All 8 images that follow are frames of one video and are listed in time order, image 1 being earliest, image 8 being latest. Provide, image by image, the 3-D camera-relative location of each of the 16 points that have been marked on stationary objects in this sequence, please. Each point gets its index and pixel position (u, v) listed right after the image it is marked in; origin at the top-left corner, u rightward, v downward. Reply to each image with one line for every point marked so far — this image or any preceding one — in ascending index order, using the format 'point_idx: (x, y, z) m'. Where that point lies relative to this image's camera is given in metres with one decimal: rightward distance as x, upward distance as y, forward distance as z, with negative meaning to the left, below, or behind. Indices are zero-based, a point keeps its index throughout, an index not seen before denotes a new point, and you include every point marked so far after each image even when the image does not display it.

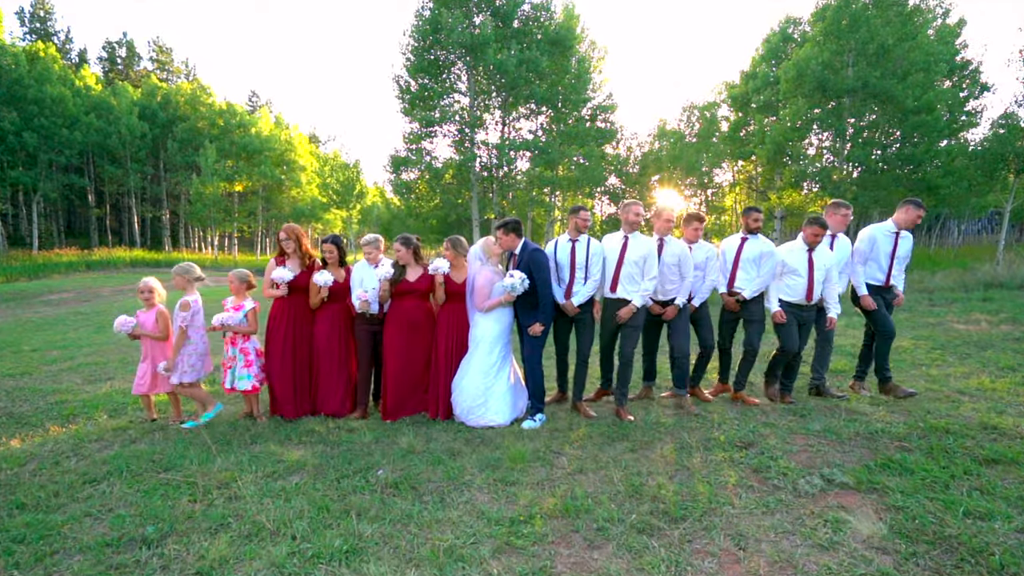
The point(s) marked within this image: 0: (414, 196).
0: (-3.9, +3.6, +19.4) m
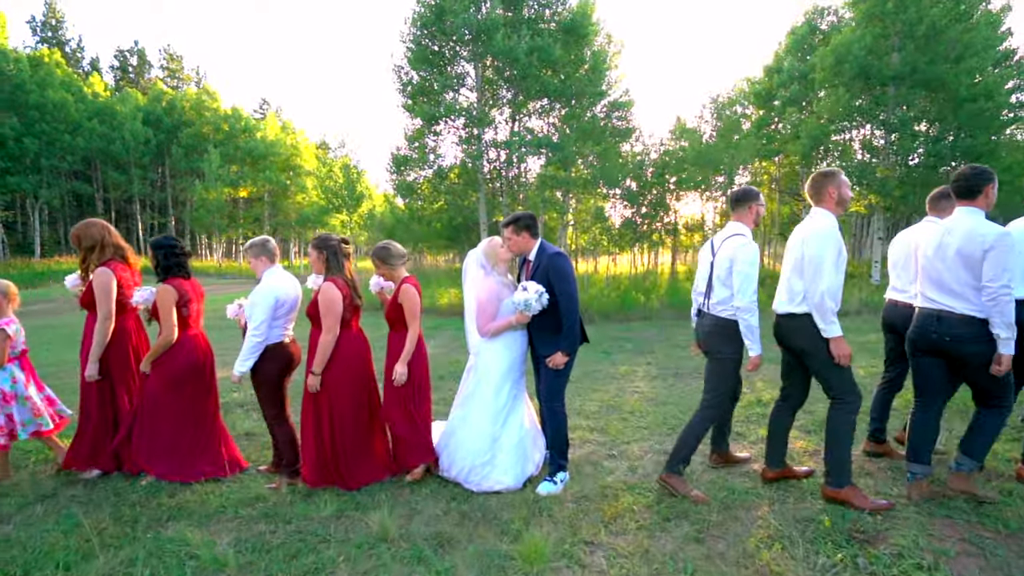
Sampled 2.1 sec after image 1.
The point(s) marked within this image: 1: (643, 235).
0: (-3.5, +3.3, +18.0) m
1: (+5.2, +2.1, +19.8) m
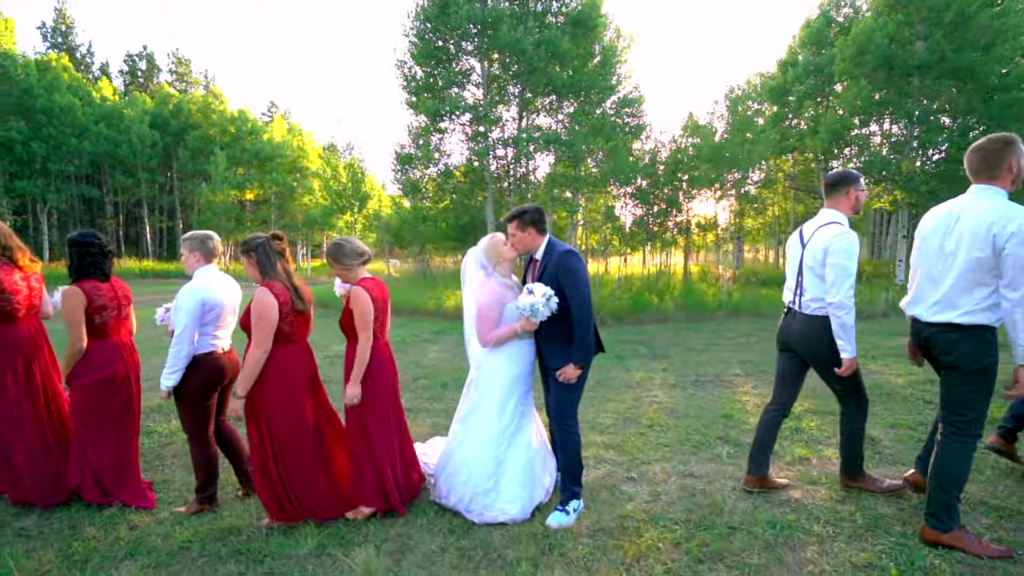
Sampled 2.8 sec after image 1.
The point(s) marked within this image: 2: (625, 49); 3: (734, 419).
0: (-3.2, +3.2, +17.6) m
1: (+5.5, +2.1, +19.1) m
2: (+4.4, +9.3, +19.3) m
3: (+2.7, -1.6, +5.9) m
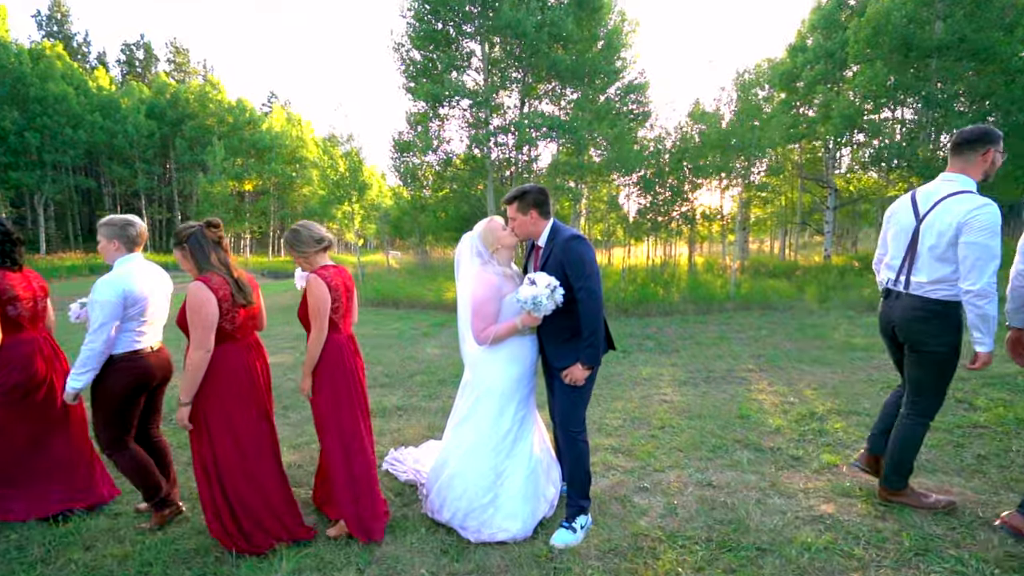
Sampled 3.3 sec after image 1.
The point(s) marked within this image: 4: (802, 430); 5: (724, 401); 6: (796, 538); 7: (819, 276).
0: (-3.1, +3.5, +17.1) m
1: (+5.5, +2.4, +18.7) m
2: (+4.4, +9.6, +18.7) m
3: (+2.7, -1.5, +5.5) m
4: (+3.0, -1.5, +5.2) m
5: (+2.7, -1.5, +6.4) m
6: (+1.8, -1.6, +3.2) m
7: (+10.1, +0.4, +16.4) m
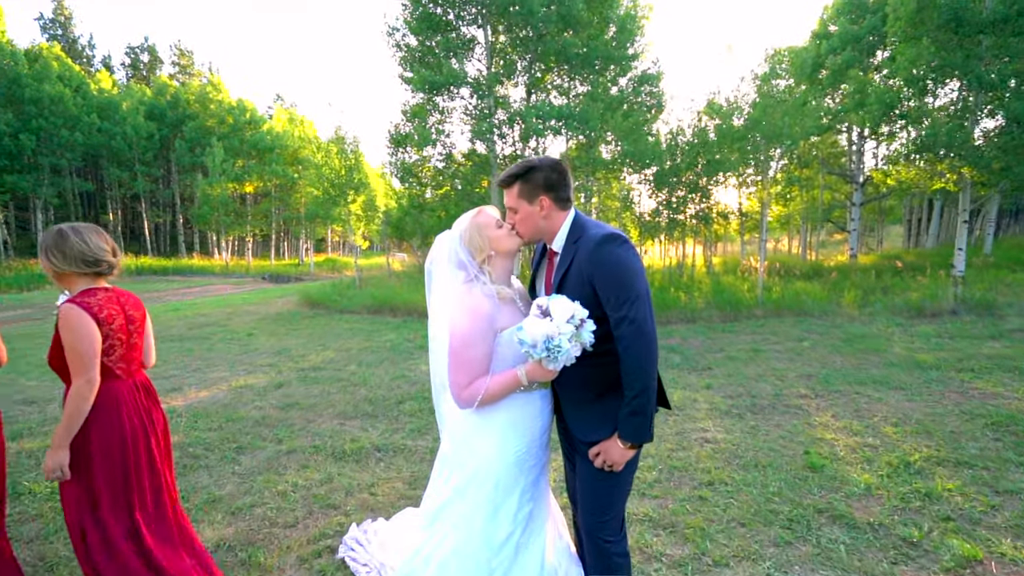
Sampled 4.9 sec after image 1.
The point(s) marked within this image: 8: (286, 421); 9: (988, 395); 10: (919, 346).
0: (-2.9, +3.3, +15.9) m
1: (+5.8, +2.3, +17.3) m
2: (+4.6, +9.5, +17.4) m
3: (+2.7, -1.6, +4.2) m
4: (+3.1, -1.6, +3.9) m
5: (+2.8, -1.6, +5.1) m
6: (+1.8, -1.7, +1.9) m
7: (+10.4, +0.3, +15.0) m
8: (-2.8, -1.7, +6.3) m
9: (+5.8, -1.3, +6.0) m
10: (+7.1, -1.0, +8.7) m
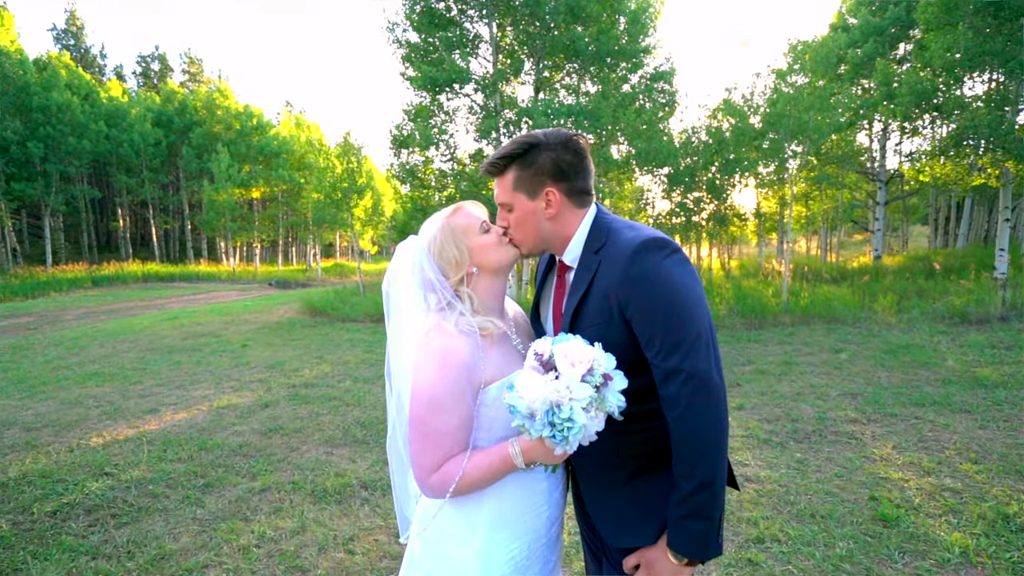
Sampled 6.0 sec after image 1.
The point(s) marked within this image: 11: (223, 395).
0: (-2.7, +3.1, +15.3) m
1: (+6.0, +2.1, +16.5) m
2: (+4.9, +9.3, +16.6) m
3: (+2.8, -1.7, +3.4) m
4: (+3.1, -1.7, +3.1) m
5: (+2.8, -1.7, +4.3) m
6: (+1.8, -1.8, +1.1) m
7: (+10.6, +0.2, +14.0) m
8: (-2.8, -1.8, +5.6) m
9: (+5.8, -1.4, +5.2) m
10: (+7.2, -1.1, +7.8) m
11: (-4.4, -1.6, +7.5) m
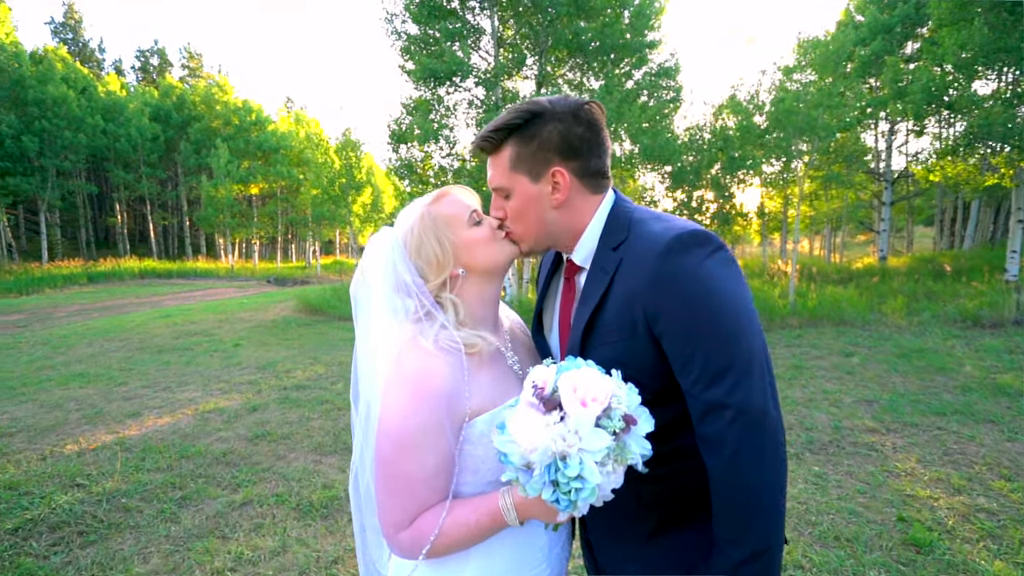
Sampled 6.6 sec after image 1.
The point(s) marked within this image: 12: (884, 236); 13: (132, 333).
0: (-2.7, +3.2, +14.9) m
1: (+6.1, +2.1, +16.2) m
2: (+4.9, +9.3, +16.3) m
3: (+2.8, -1.7, +3.1) m
4: (+3.1, -1.7, +2.8) m
5: (+2.8, -1.7, +4.0) m
6: (+1.8, -1.8, +0.8) m
7: (+10.6, +0.1, +13.7) m
8: (-2.8, -1.8, +5.3) m
9: (+5.8, -1.4, +4.9) m
10: (+7.2, -1.2, +7.5) m
11: (-4.4, -1.6, +7.2) m
12: (+14.8, +2.1, +19.7) m
13: (-9.4, -1.1, +12.3) m
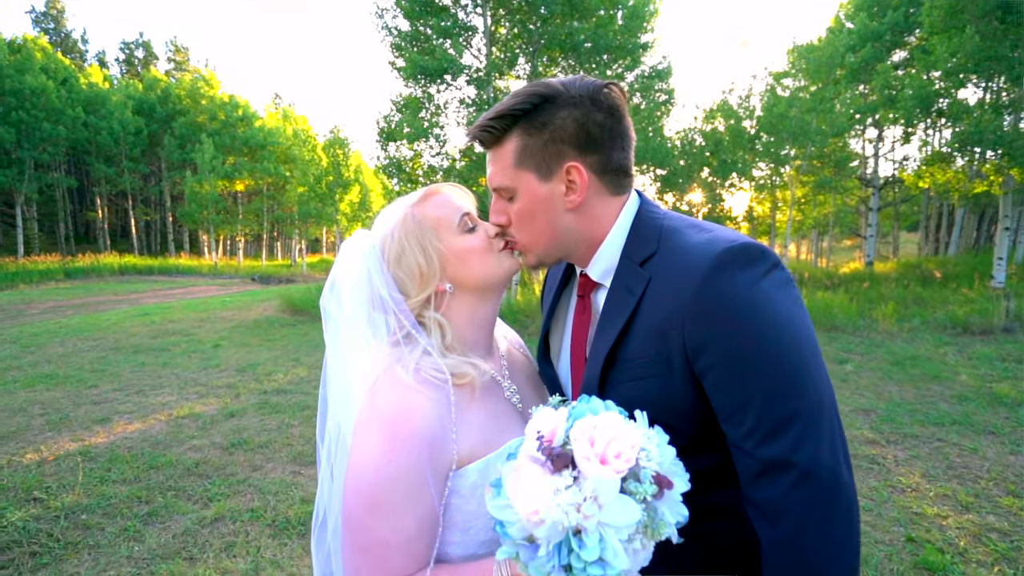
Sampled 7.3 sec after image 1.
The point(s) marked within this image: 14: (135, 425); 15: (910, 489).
0: (-2.9, +3.1, +14.7) m
1: (+5.7, +2.0, +16.1) m
2: (+4.7, +9.2, +16.2) m
3: (+2.7, -1.8, +3.0) m
4: (+3.0, -1.8, +2.6) m
5: (+2.7, -1.8, +3.8) m
6: (+1.8, -1.9, +0.7) m
7: (+10.3, 0.0, +13.7) m
8: (-2.9, -1.8, +5.0) m
9: (+5.7, -1.5, +4.8) m
10: (+7.1, -1.3, +7.5) m
11: (-4.5, -1.6, +6.9) m
12: (+14.4, +1.9, +19.8) m
13: (-9.6, -1.1, +11.8) m
14: (-4.6, -1.7, +6.1) m
15: (+3.4, -1.7, +4.2) m
